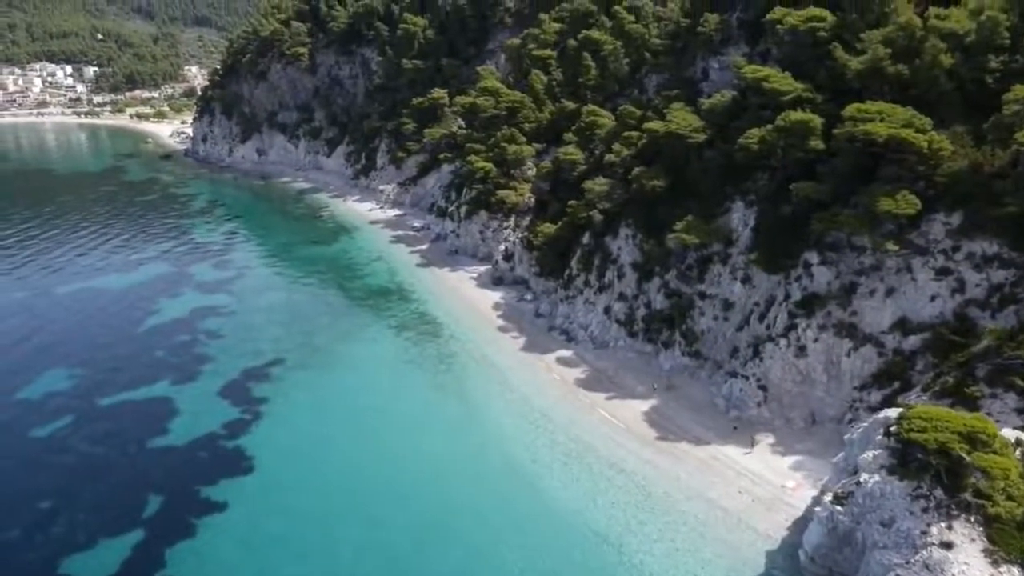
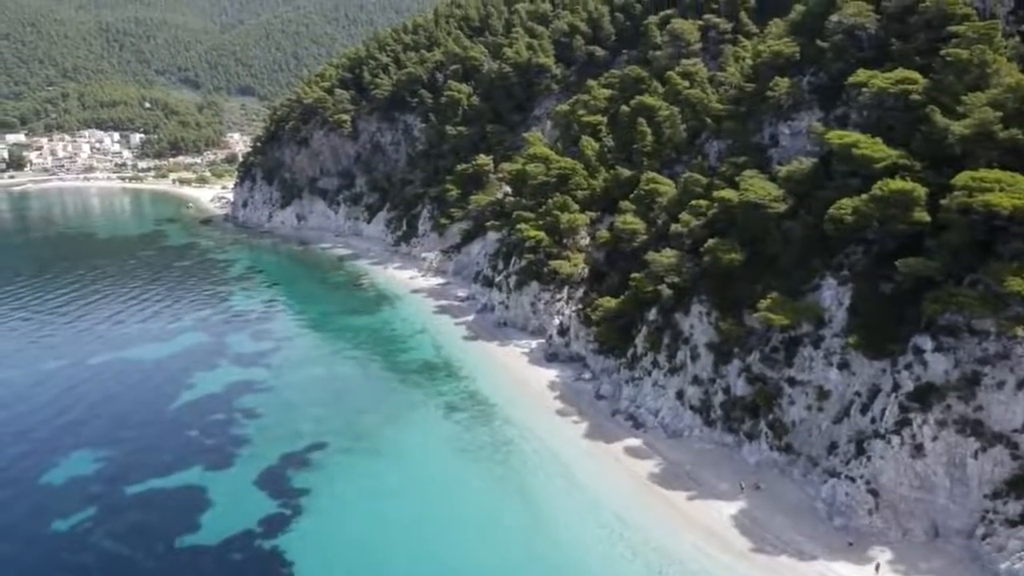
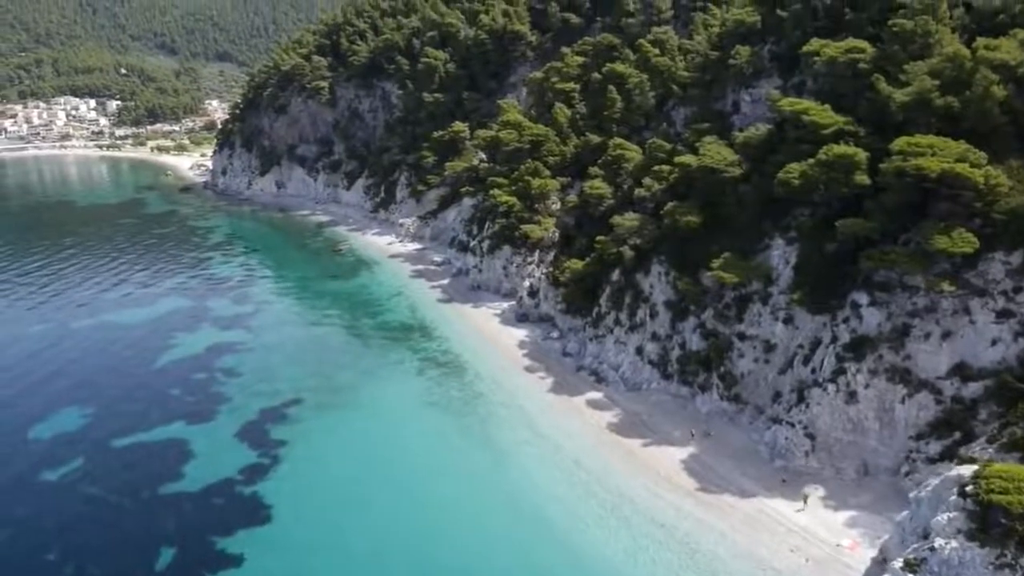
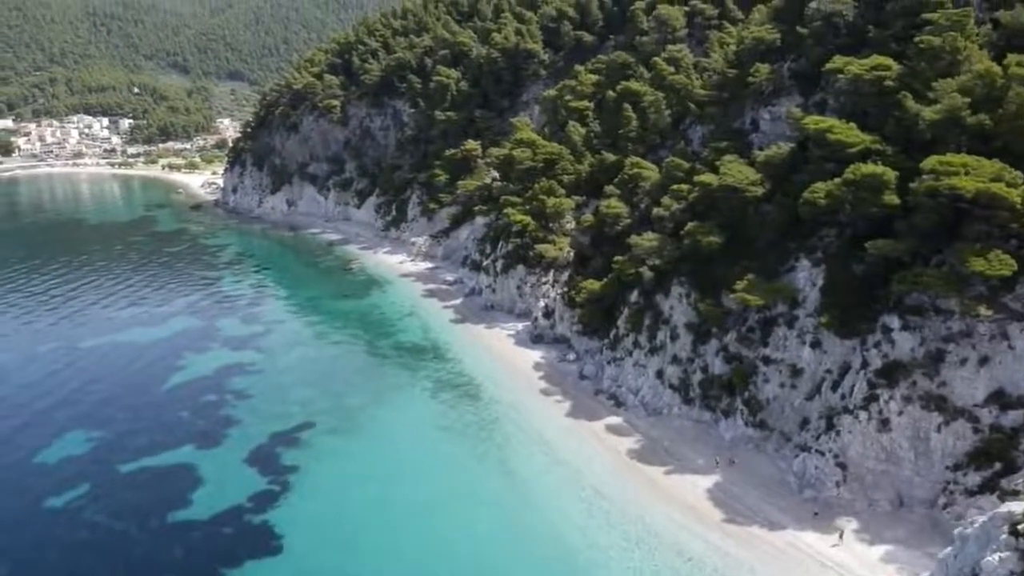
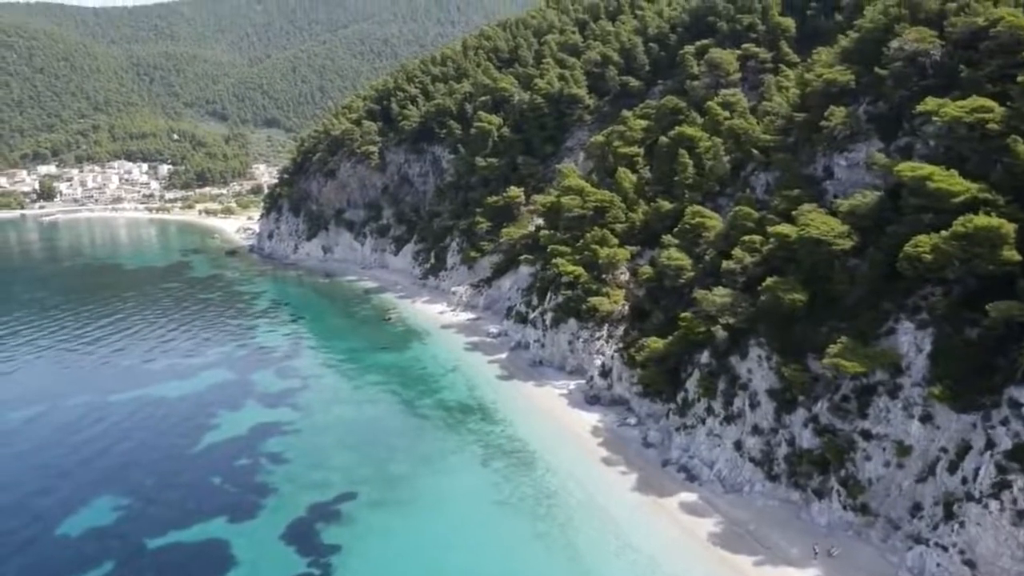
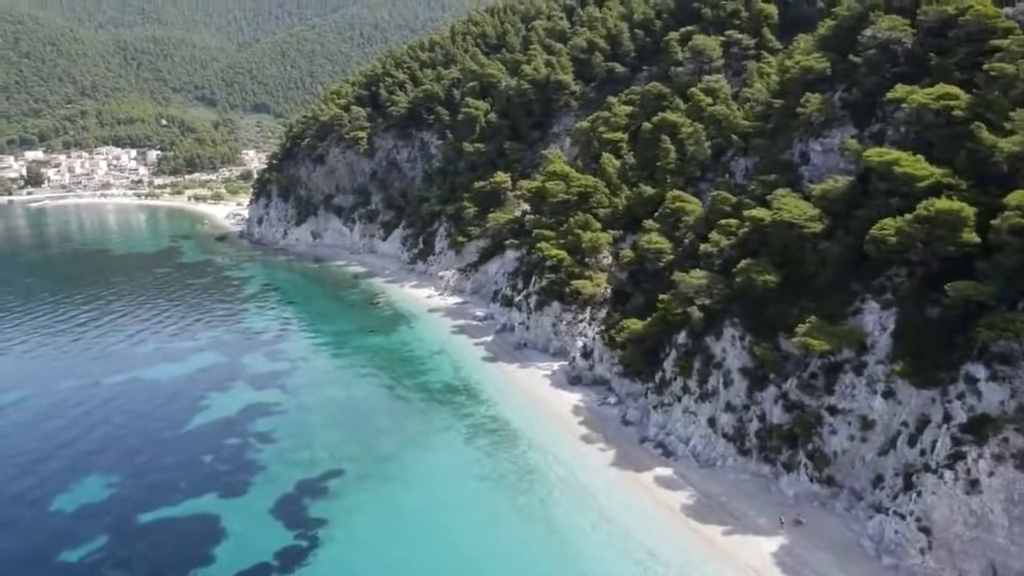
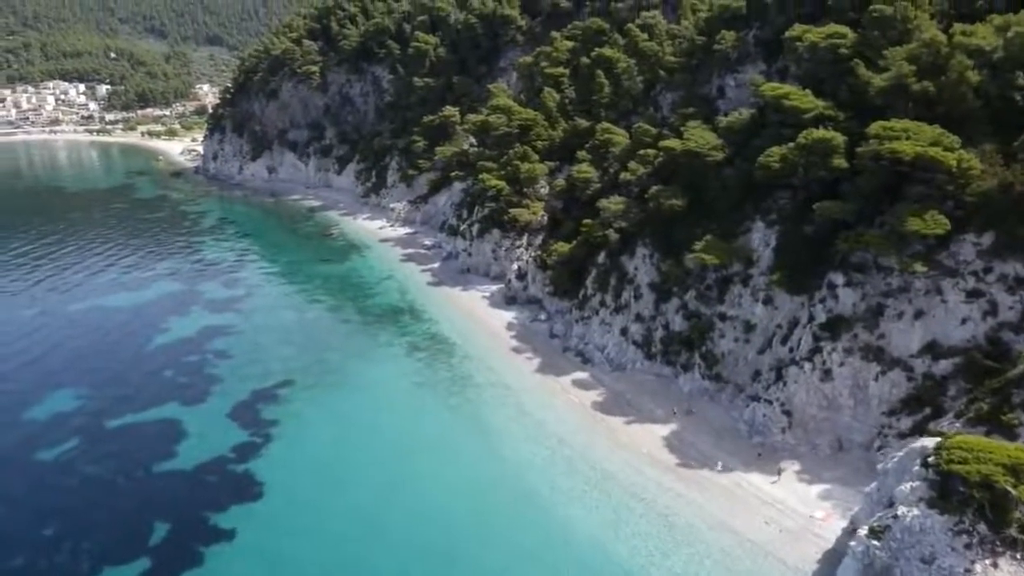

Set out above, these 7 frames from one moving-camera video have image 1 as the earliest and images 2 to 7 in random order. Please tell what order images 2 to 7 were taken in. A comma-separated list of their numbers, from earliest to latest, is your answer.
7, 3, 4, 2, 6, 5
